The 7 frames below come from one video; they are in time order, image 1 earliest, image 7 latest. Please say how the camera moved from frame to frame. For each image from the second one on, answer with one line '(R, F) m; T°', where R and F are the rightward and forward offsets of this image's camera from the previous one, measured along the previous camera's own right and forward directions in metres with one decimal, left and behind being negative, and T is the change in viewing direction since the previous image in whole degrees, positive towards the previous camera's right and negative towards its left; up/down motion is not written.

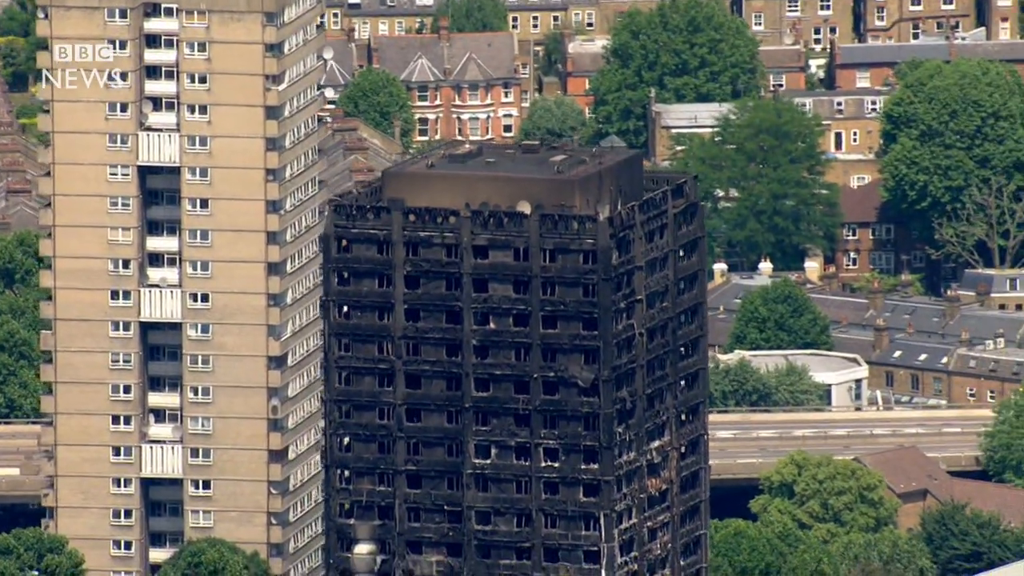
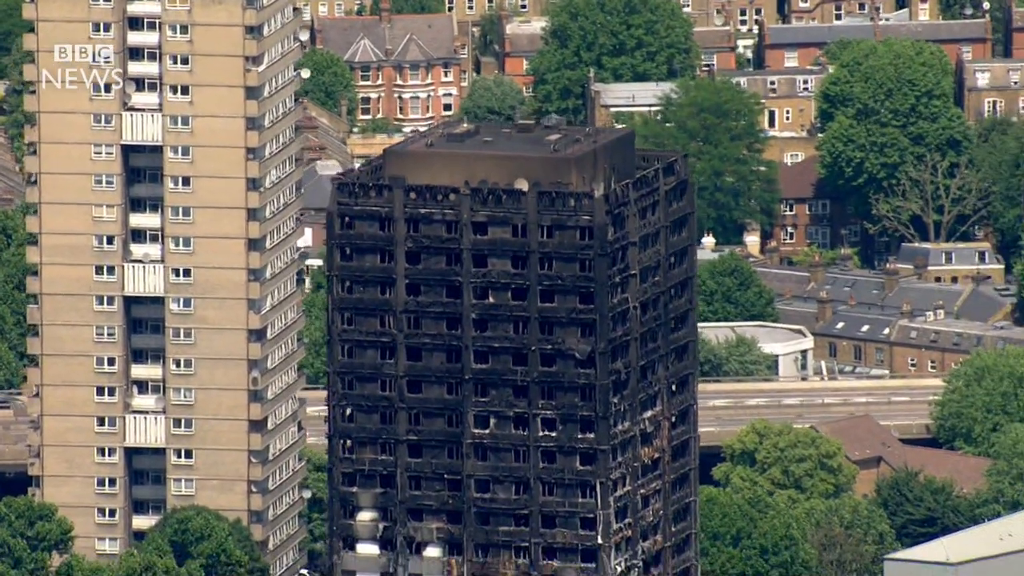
(-7.1, -6.8) m; +2°
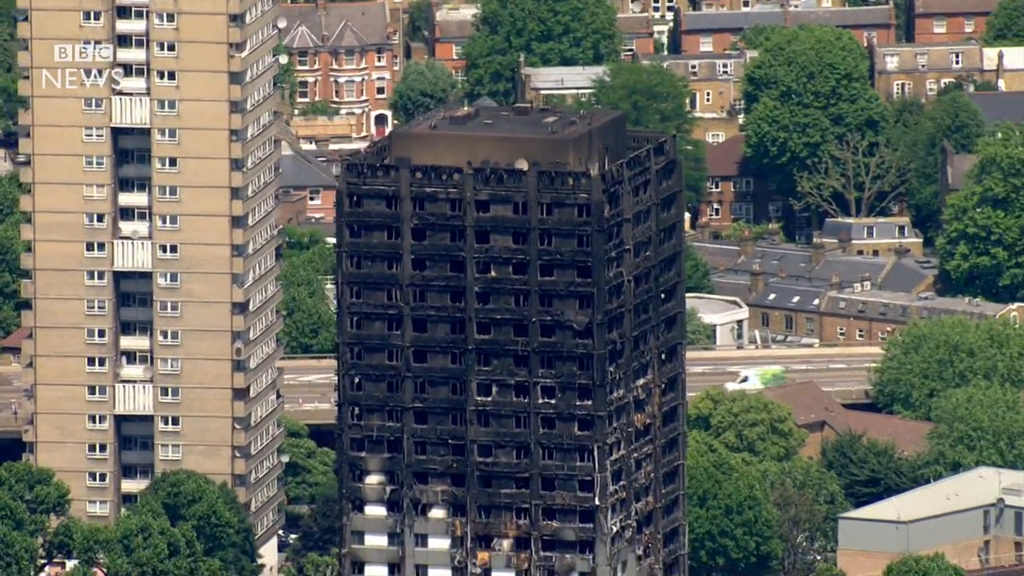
(-9.5, -11.8) m; +3°
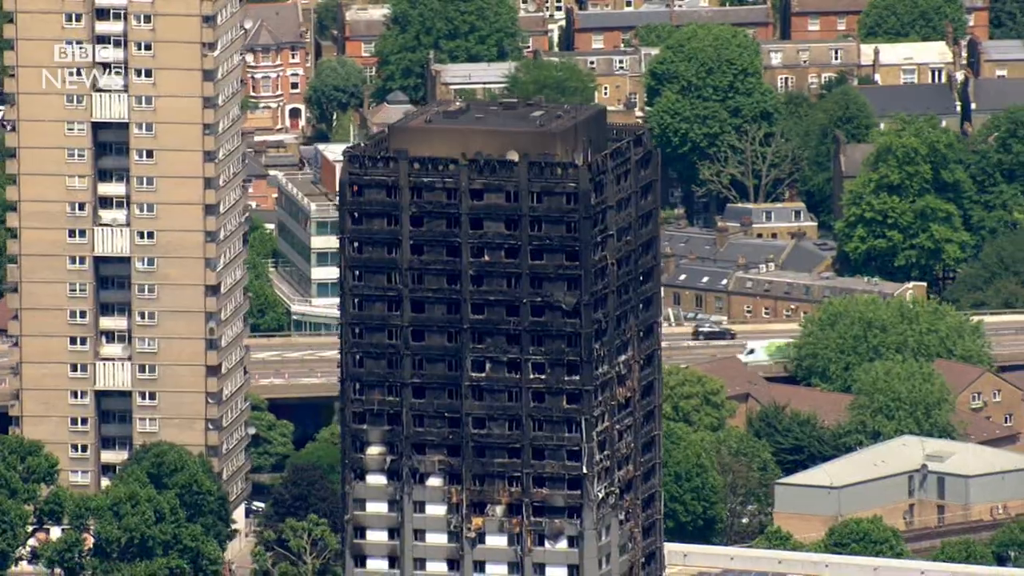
(-13.2, -16.2) m; +4°
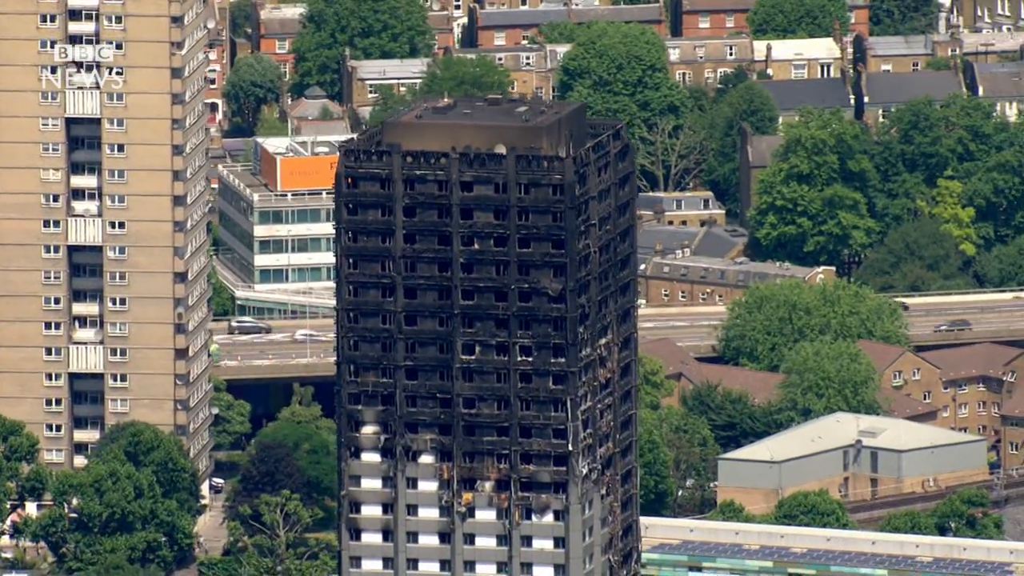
(-13.4, -12.7) m; +3°
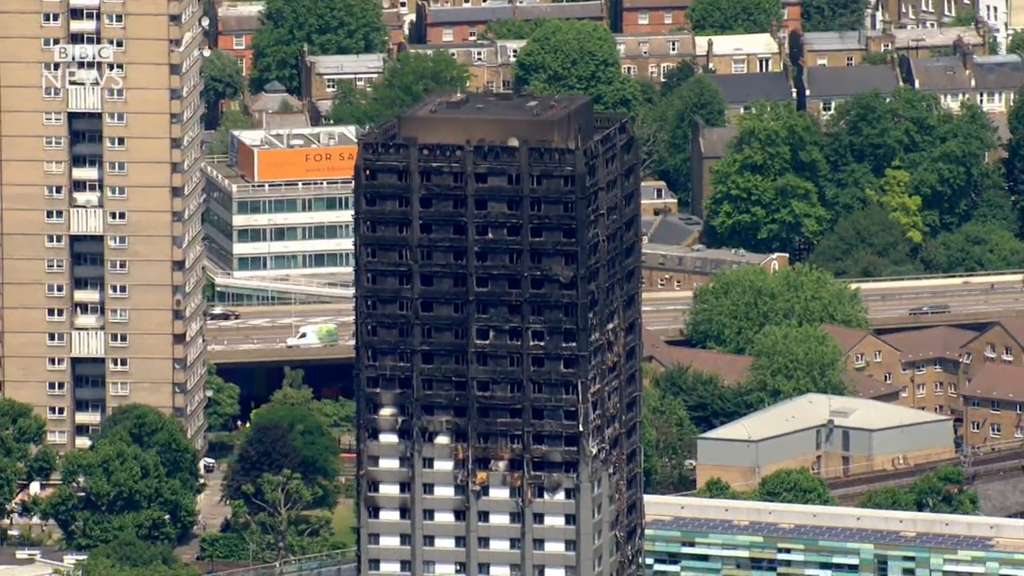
(-11.4, -10.5) m; +3°
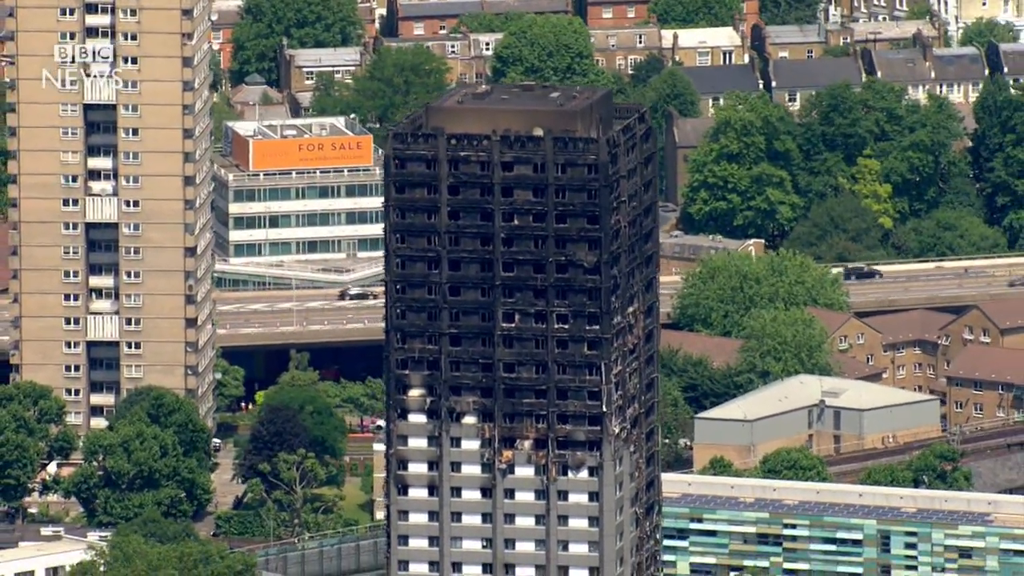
(-10.5, -8.7) m; +2°
